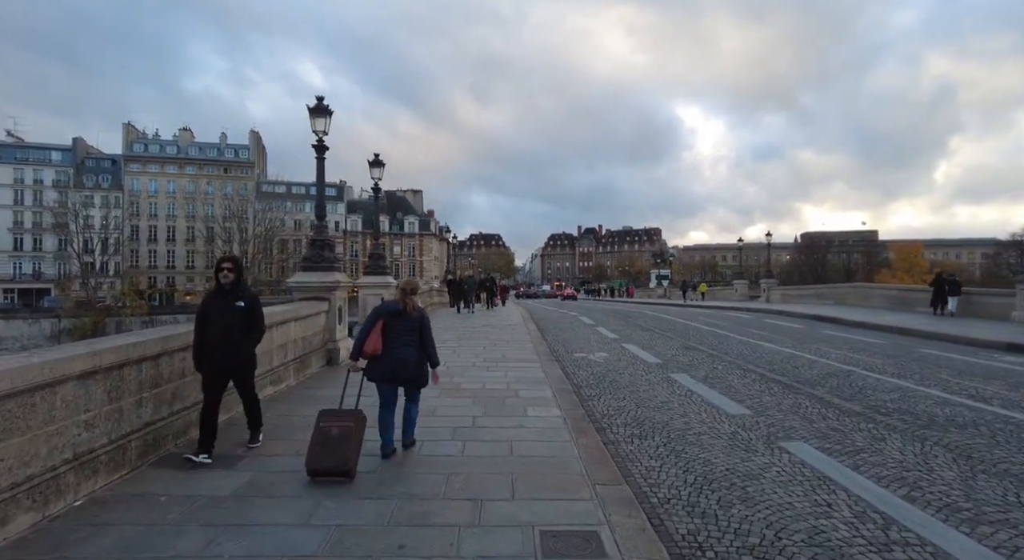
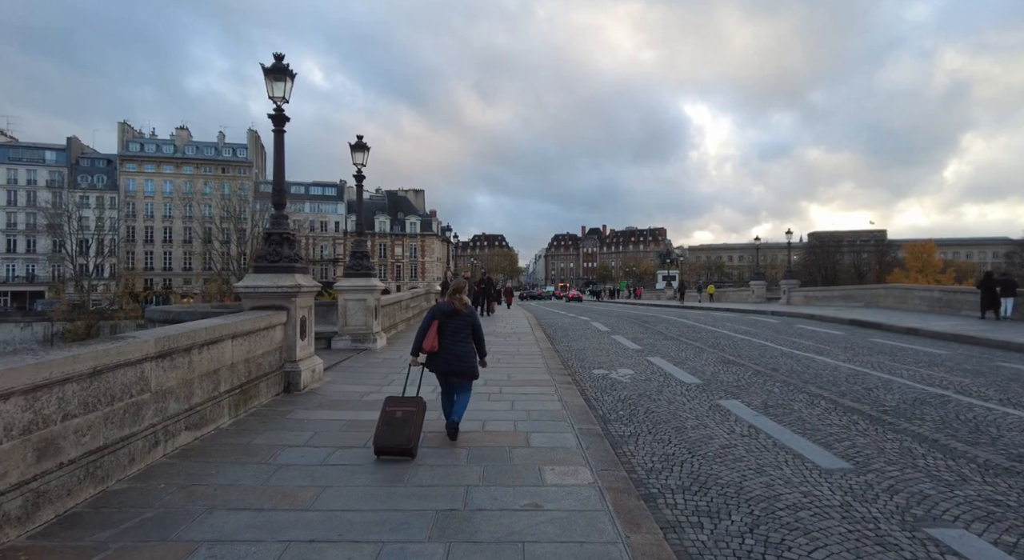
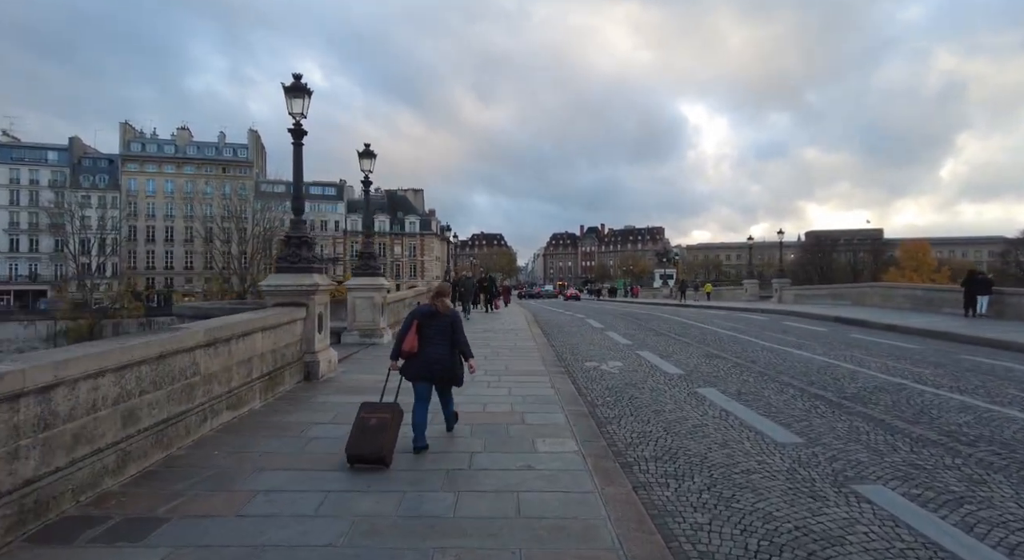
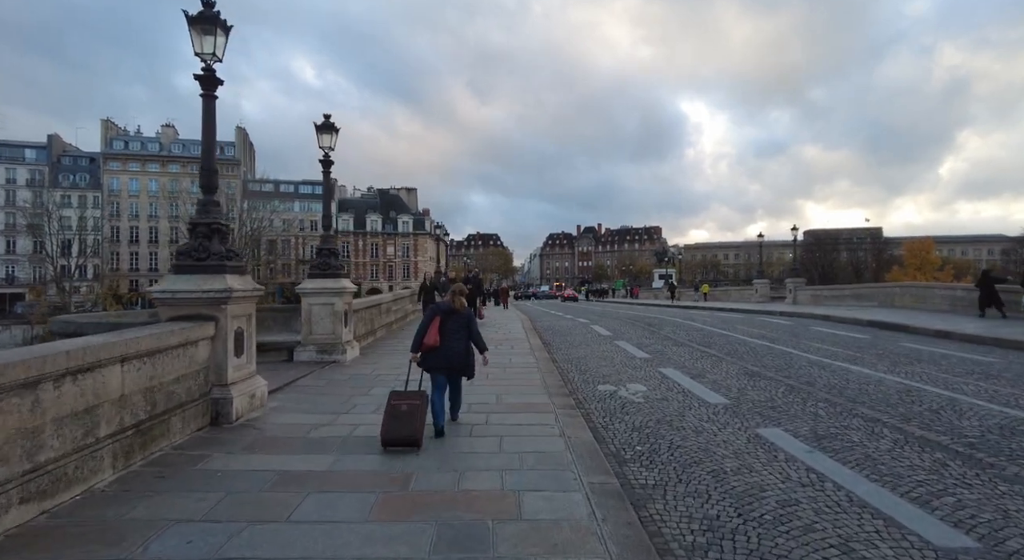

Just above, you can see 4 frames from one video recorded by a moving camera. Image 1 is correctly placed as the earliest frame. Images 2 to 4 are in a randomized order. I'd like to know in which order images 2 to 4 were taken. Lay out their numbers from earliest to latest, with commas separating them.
3, 2, 4
